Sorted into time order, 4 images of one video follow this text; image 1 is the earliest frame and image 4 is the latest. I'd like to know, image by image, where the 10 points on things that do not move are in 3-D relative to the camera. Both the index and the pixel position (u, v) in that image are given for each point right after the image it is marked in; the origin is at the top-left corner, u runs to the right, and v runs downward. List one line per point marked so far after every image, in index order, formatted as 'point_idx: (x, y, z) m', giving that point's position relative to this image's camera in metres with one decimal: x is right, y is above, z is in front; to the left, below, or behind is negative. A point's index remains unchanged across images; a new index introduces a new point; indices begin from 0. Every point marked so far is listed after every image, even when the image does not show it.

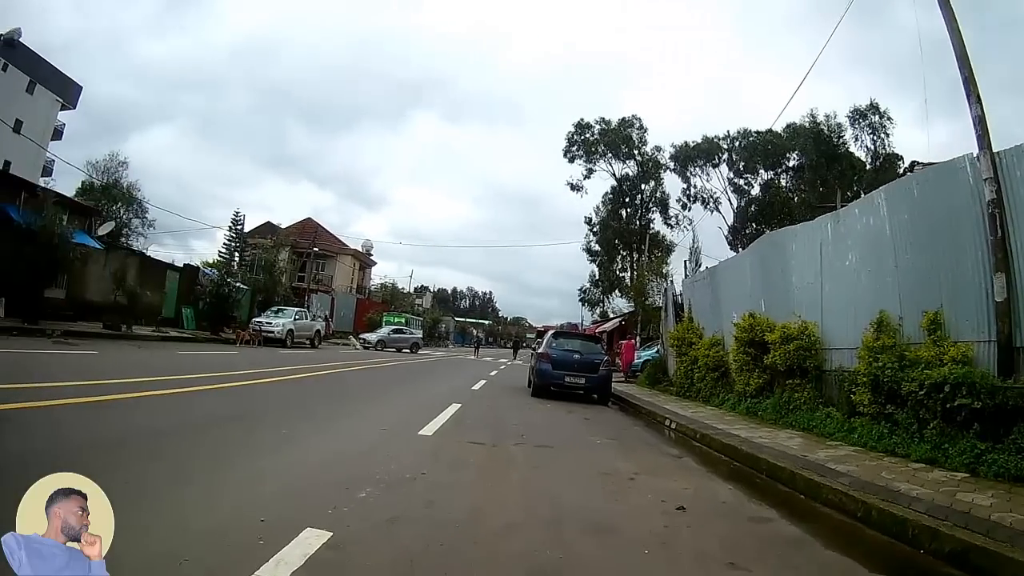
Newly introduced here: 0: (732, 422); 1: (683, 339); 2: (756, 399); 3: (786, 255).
0: (+3.3, -2.0, +9.6) m
1: (+4.0, -1.2, +15.0) m
2: (+4.3, -2.0, +11.3) m
3: (+4.7, +0.6, +11.0) m
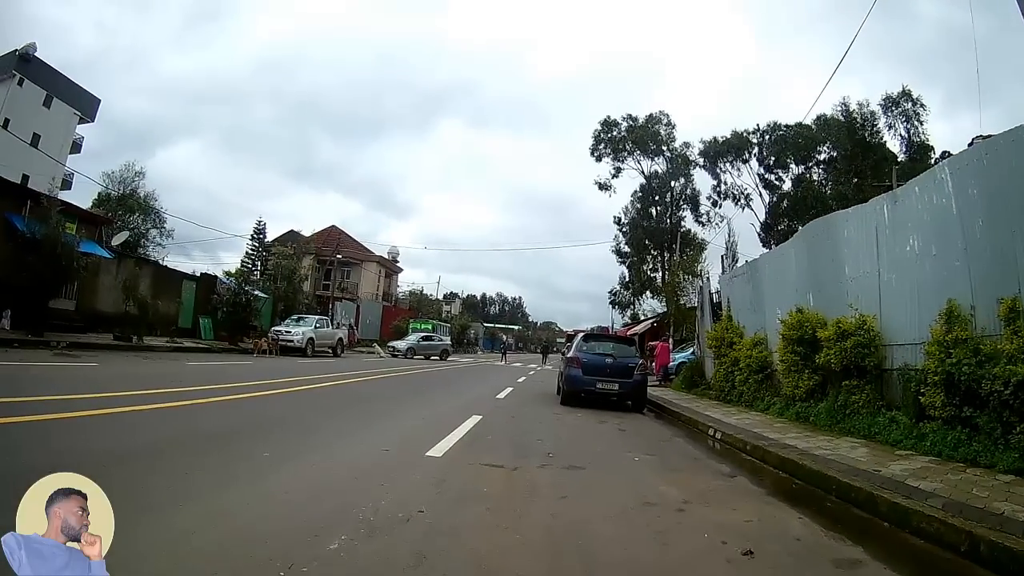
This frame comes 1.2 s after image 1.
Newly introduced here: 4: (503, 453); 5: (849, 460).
0: (+3.7, -1.9, +8.7) m
1: (+4.6, -1.1, +14.0) m
2: (+4.8, -1.9, +10.3) m
3: (+5.1, +0.7, +10.0) m
4: (0.0, -1.7, +7.1) m
5: (+3.5, -1.8, +6.6) m
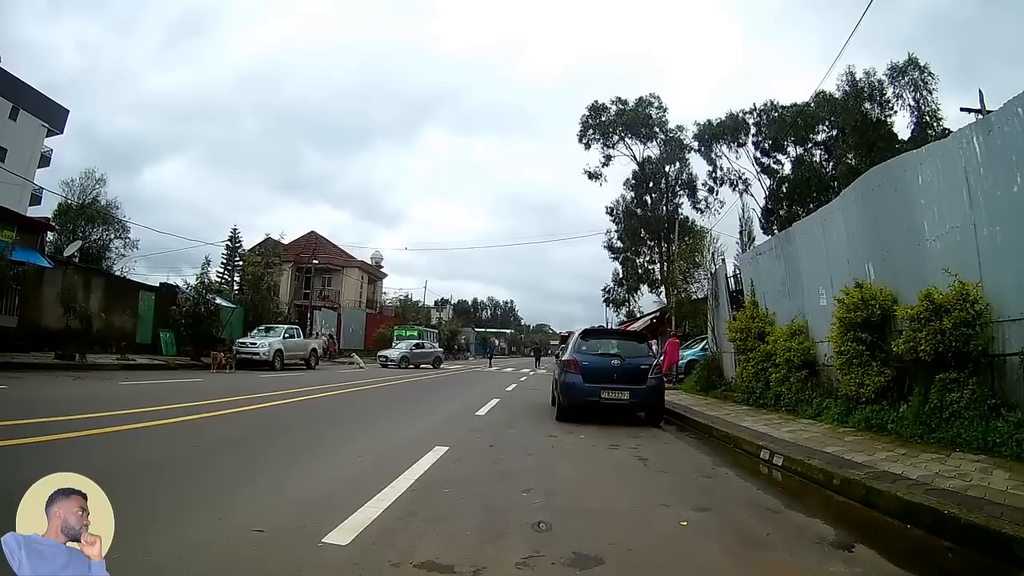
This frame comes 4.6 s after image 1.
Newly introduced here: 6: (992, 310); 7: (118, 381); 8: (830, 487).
0: (+3.5, -1.6, +6.3) m
1: (+4.3, -0.8, +11.7) m
2: (+4.5, -1.5, +8.0) m
3: (+4.8, +1.1, +7.7) m
4: (-0.2, -1.5, +4.7) m
5: (+3.3, -1.4, +4.3) m
6: (+4.9, -0.3, +6.5) m
7: (-8.9, -2.2, +14.3) m
8: (+2.5, -1.6, +5.1) m
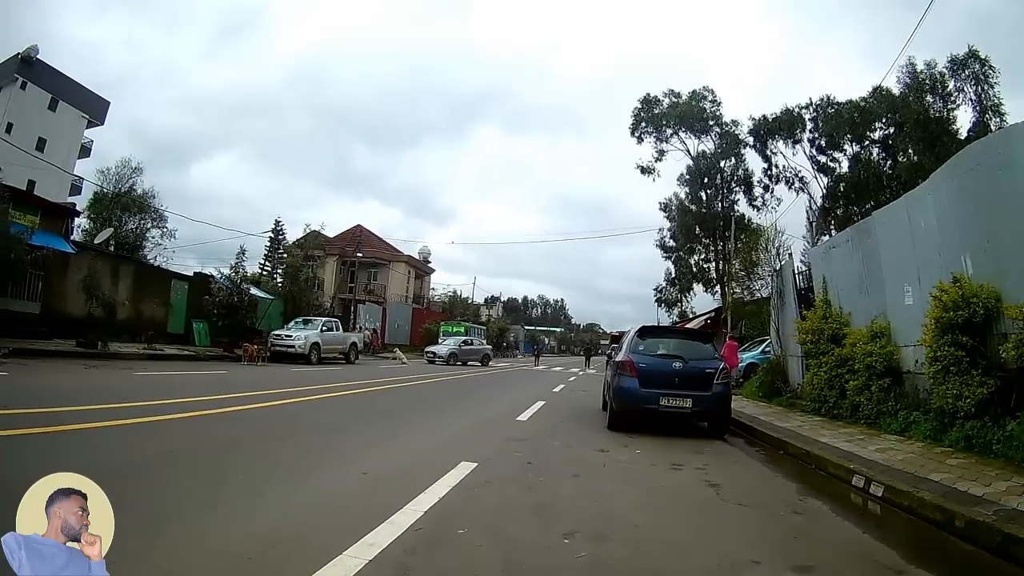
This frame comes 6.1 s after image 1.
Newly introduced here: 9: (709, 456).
0: (+3.8, -1.5, +5.3) m
1: (+5.1, -0.7, +10.5) m
2: (+5.0, -1.4, +6.8) m
3: (+5.3, +1.2, +6.5) m
4: (+0.1, -1.4, +4.0) m
5: (+3.5, -1.4, +3.3) m
6: (+5.3, -0.2, +5.3) m
7: (-7.8, -2.0, +14.1) m
8: (+2.8, -1.5, +4.1) m
9: (+1.9, -1.6, +6.2) m
